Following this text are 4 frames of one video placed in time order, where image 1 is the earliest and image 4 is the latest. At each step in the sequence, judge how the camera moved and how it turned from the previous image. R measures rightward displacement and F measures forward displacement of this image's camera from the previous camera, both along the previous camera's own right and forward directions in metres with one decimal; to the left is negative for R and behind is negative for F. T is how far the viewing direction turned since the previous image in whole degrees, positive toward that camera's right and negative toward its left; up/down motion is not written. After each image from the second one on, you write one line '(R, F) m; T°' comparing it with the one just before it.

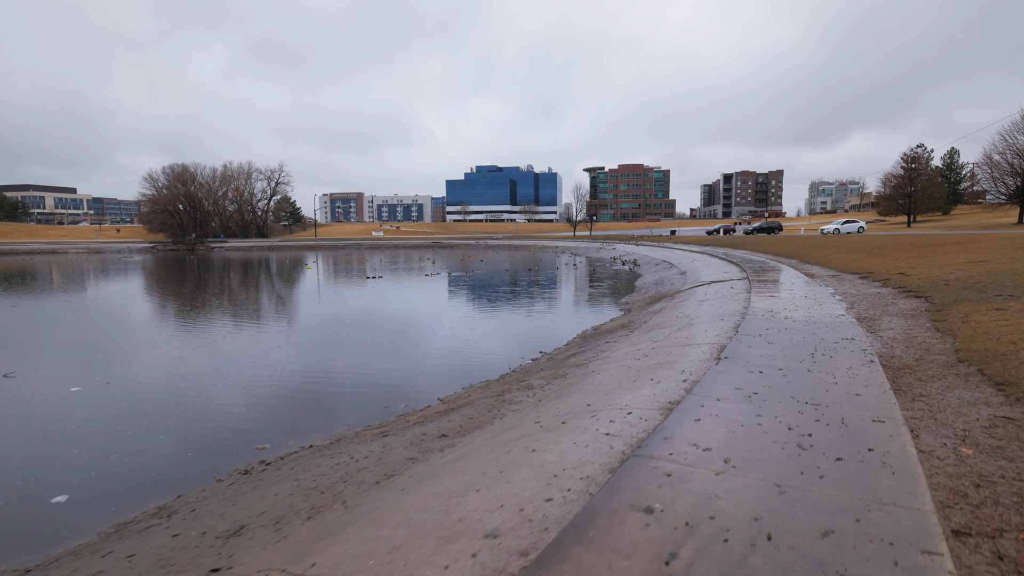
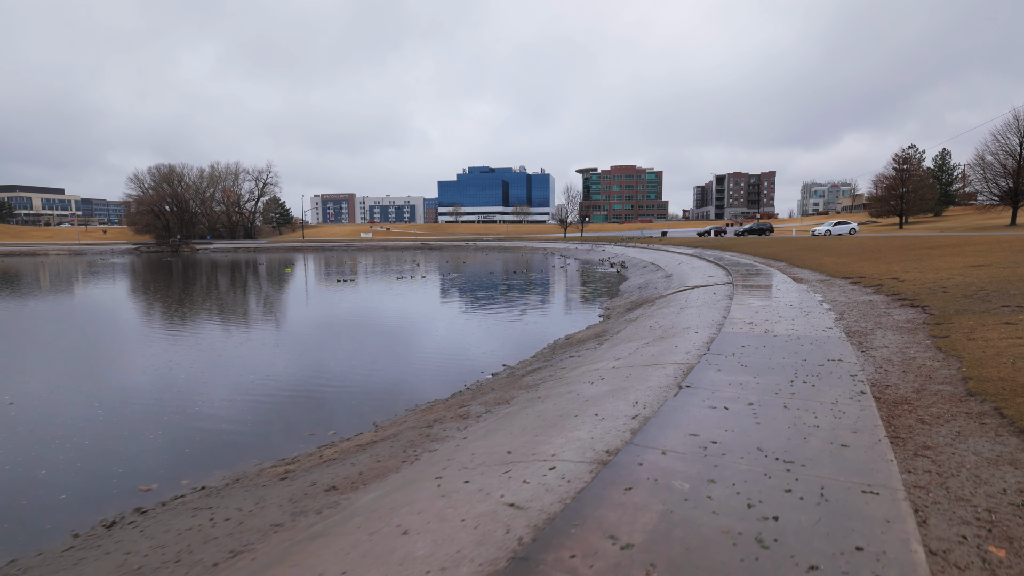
(+0.8, +1.1) m; +1°
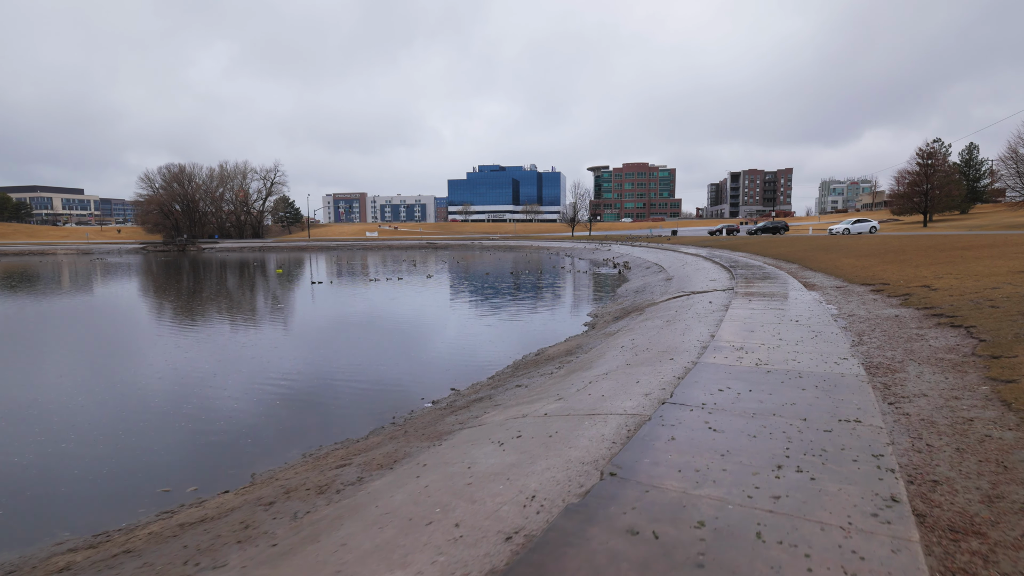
(+1.3, +1.9) m; -2°
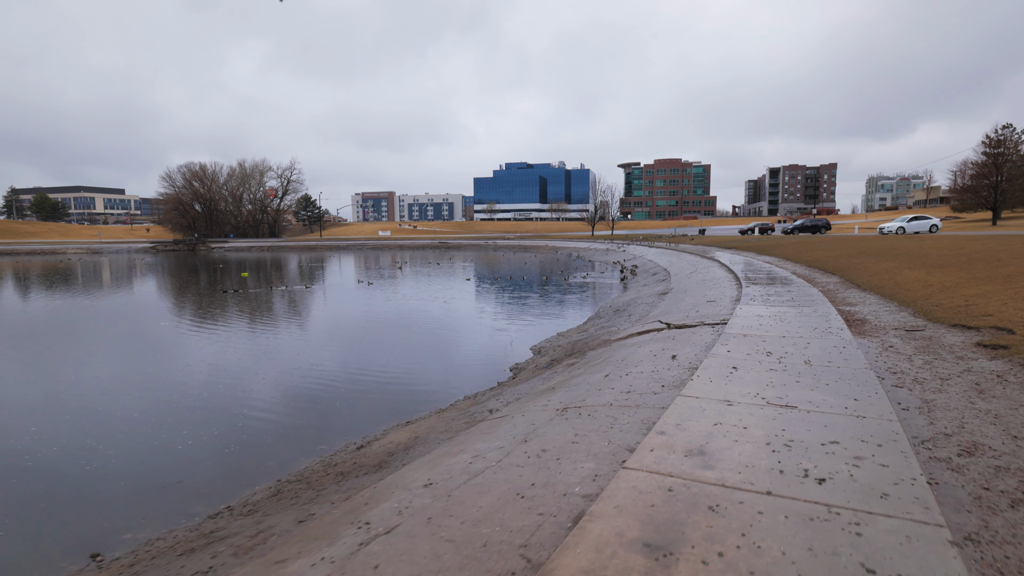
(+3.4, +5.5) m; -4°
